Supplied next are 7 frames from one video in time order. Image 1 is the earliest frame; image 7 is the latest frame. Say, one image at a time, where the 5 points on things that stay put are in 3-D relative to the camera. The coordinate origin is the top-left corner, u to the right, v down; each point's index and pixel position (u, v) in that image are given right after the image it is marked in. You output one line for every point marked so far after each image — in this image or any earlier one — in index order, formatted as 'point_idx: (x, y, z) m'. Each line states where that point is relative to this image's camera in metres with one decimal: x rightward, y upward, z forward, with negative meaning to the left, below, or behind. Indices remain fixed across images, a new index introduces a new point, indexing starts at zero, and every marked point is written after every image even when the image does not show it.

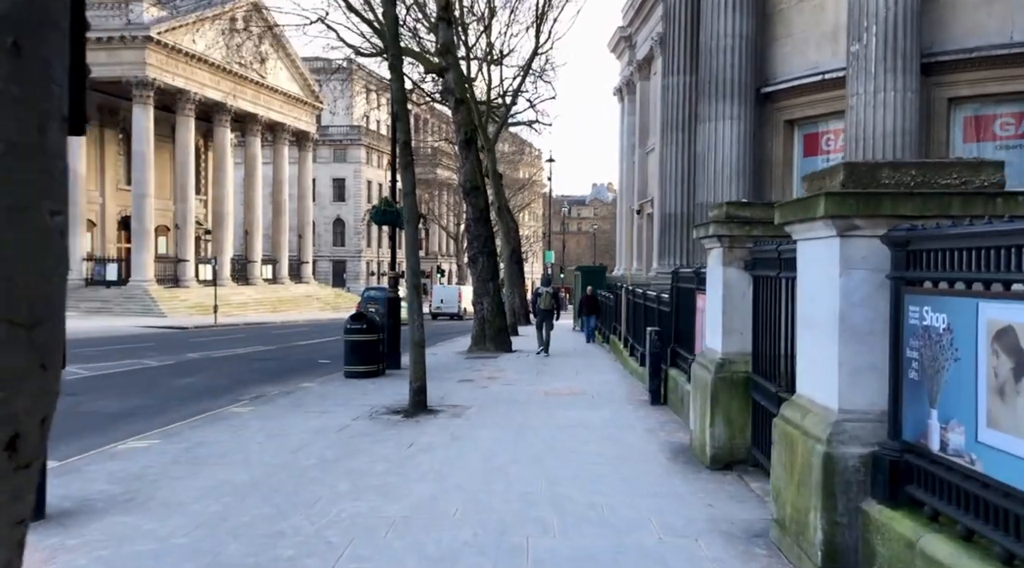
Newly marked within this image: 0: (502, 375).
0: (-0.2, -1.9, +17.9) m
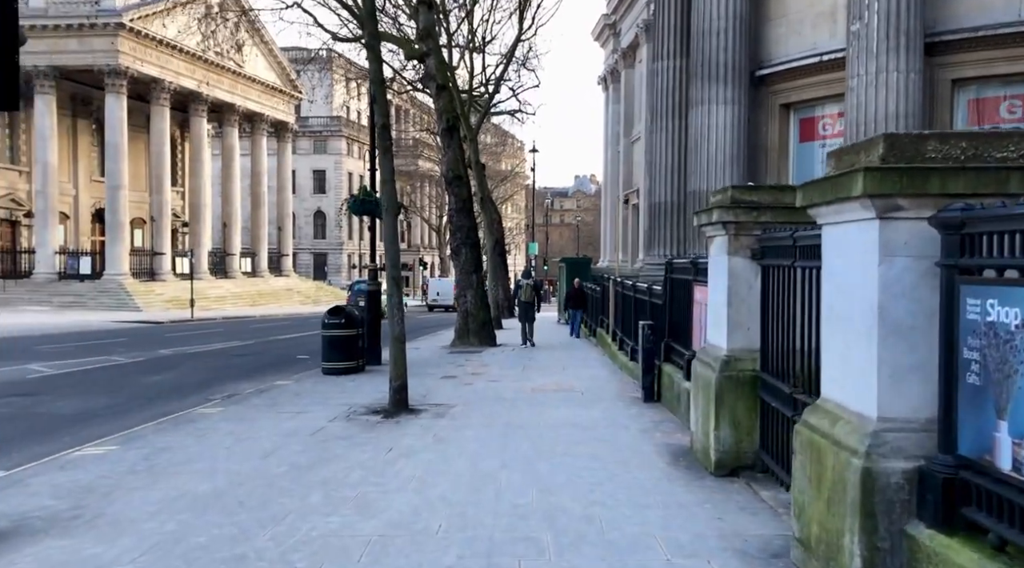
0: (-0.5, -1.7, +17.3) m
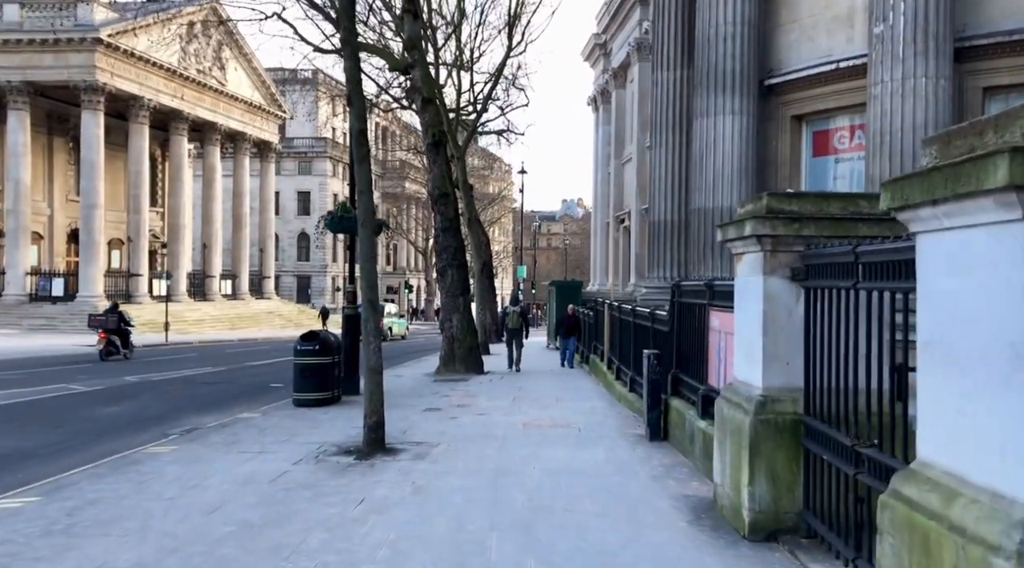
0: (-0.7, -2.2, +15.9) m
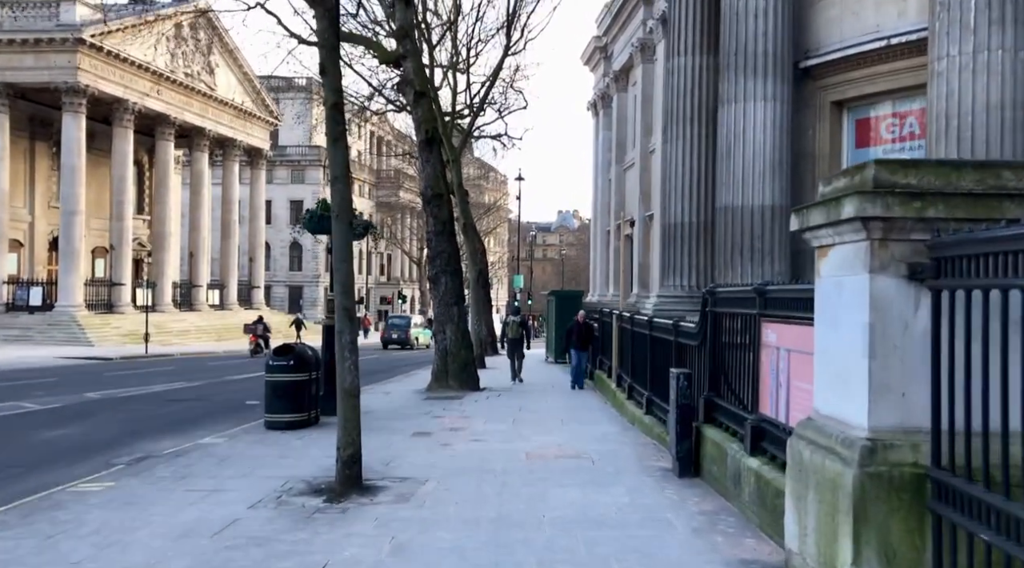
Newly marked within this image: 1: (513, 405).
0: (-0.7, -2.3, +14.1) m
1: (0.0, -2.4, +16.8) m
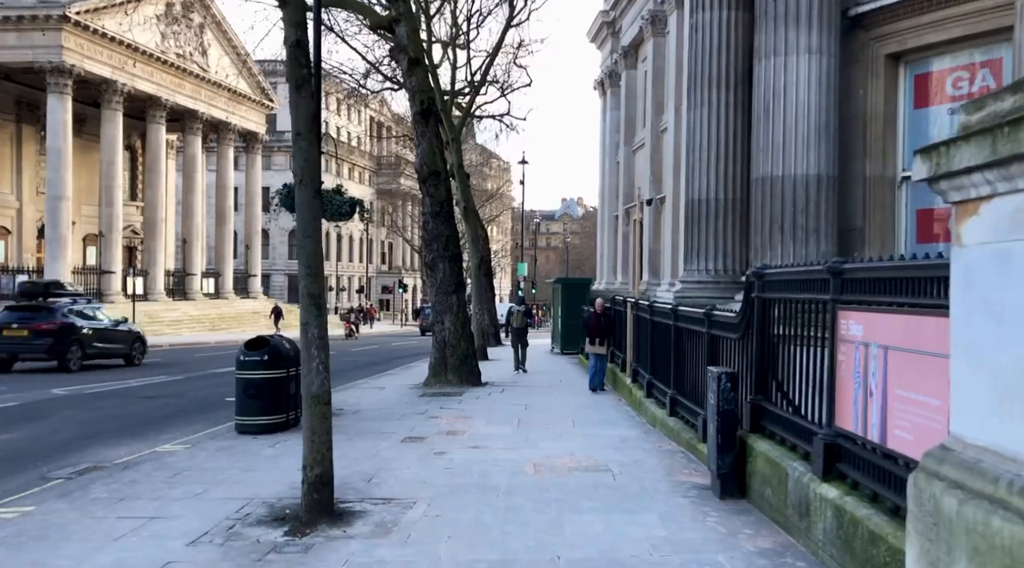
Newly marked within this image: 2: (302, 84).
0: (-0.6, -2.1, +12.4) m
1: (+0.1, -2.1, +15.2) m
2: (-1.8, +1.7, +7.4) m
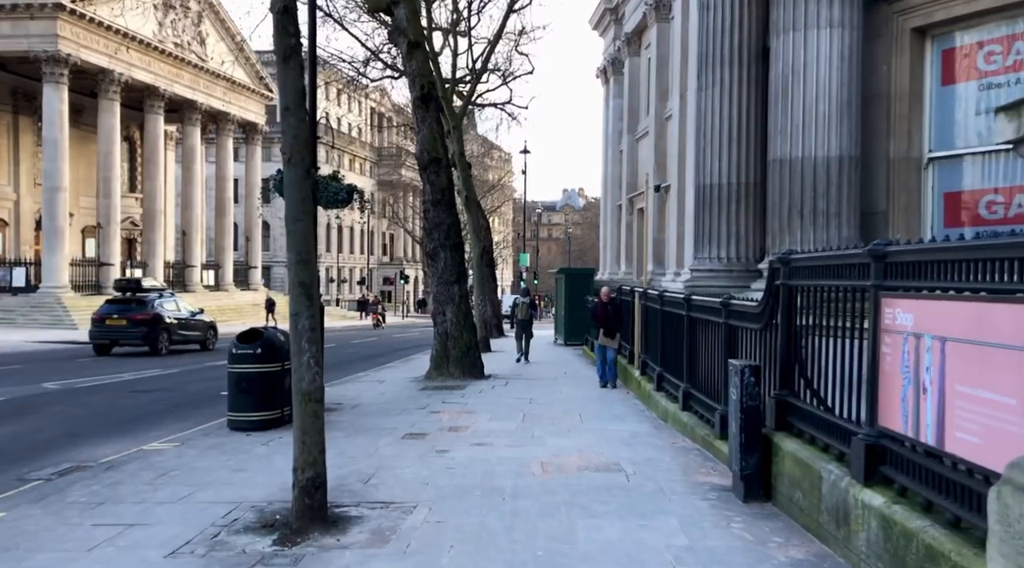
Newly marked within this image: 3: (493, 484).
0: (-0.6, -1.9, +11.9) m
1: (+0.2, -1.9, +14.6) m
2: (-1.8, +1.8, +6.8) m
3: (-0.2, -1.9, +8.0) m
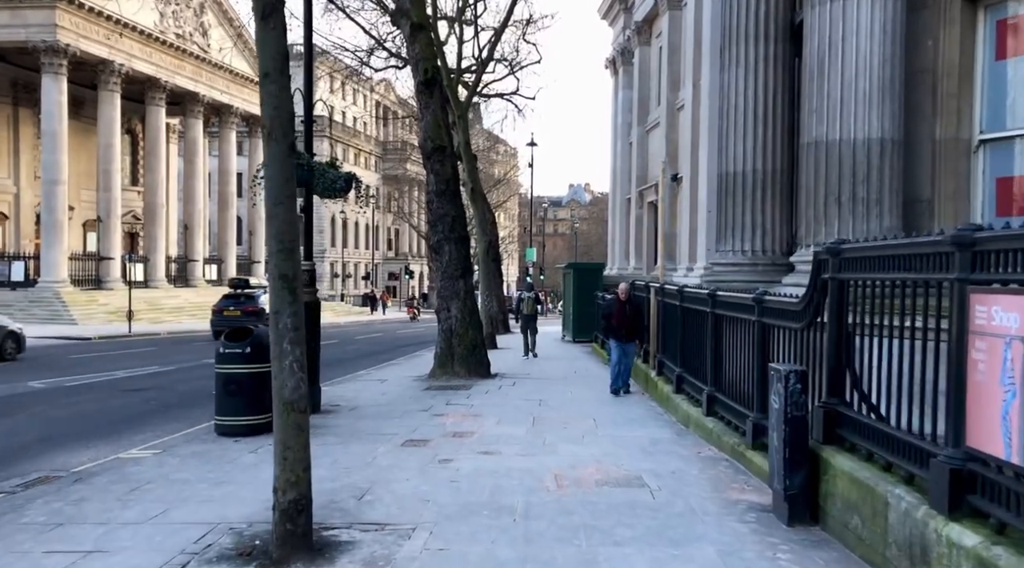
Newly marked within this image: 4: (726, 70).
0: (-0.5, -1.9, +11.0) m
1: (+0.3, -1.9, +13.8) m
2: (-1.7, +1.9, +5.9) m
3: (-0.1, -1.8, +7.1) m
4: (+3.3, +3.3, +13.4) m
